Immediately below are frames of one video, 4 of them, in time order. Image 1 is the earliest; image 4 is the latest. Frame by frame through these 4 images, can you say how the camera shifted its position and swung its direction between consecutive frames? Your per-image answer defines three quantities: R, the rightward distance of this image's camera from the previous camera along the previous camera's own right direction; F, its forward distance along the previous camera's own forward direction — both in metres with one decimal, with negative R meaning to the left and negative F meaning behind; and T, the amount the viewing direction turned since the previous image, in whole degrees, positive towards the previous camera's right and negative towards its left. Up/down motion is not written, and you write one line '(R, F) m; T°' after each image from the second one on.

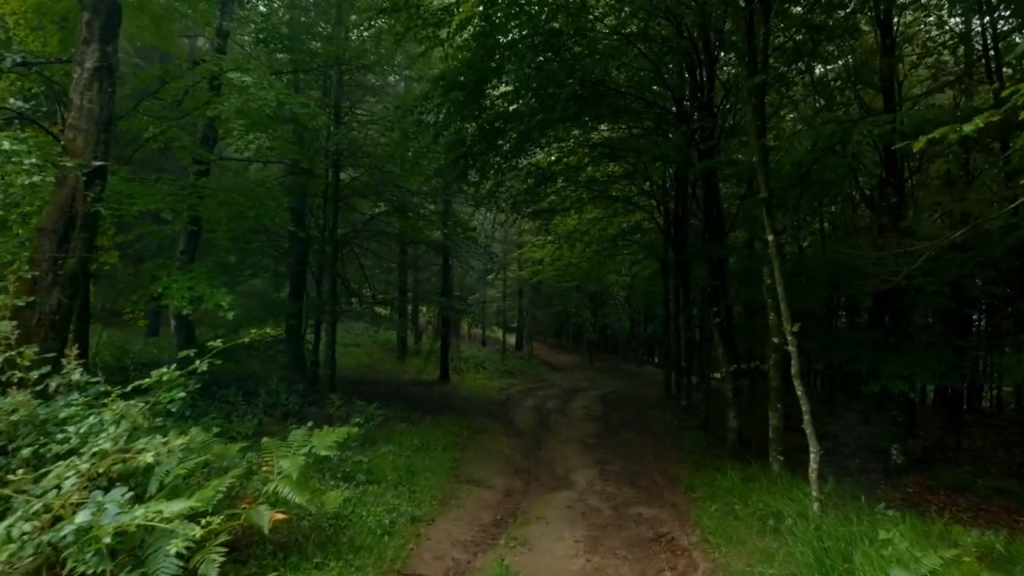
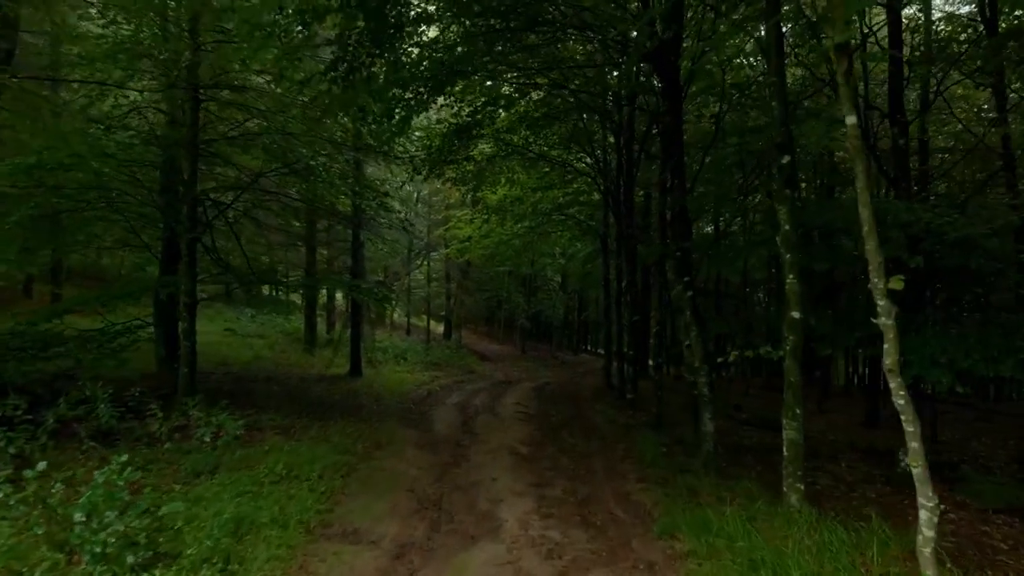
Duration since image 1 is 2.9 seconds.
(+0.4, +3.2) m; +6°
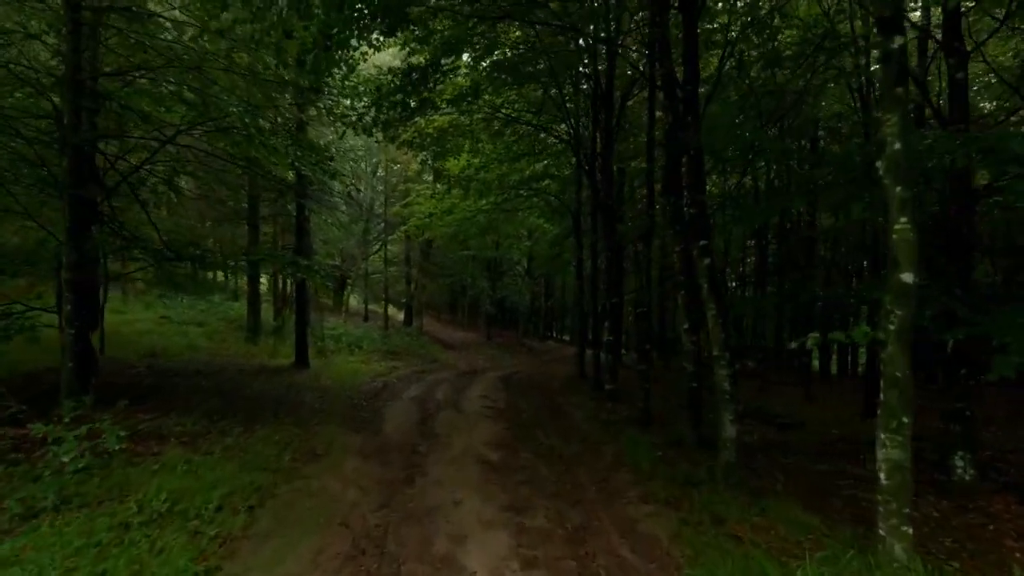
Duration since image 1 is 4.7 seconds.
(0.0, +2.1) m; +3°
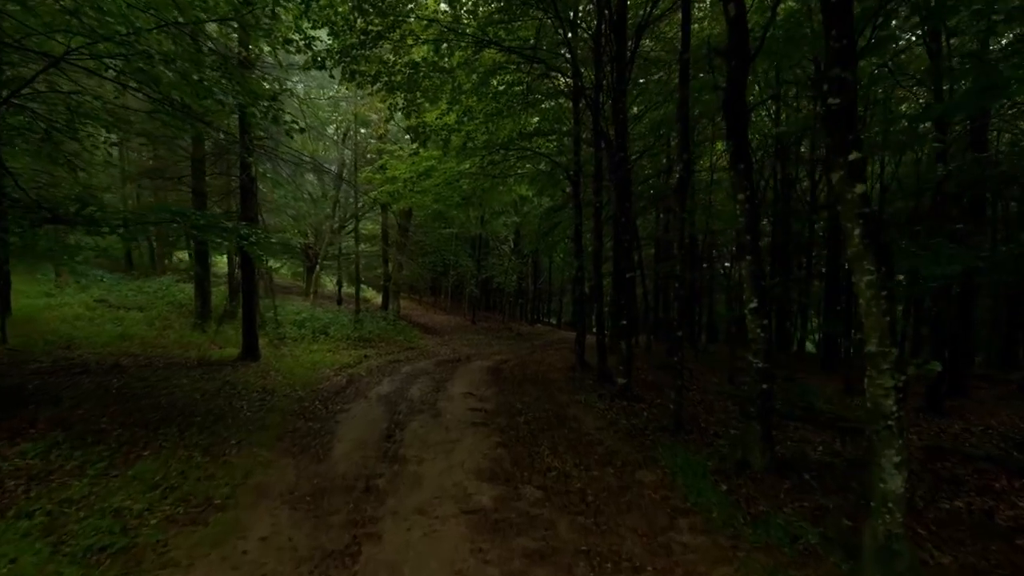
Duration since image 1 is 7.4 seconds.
(-0.2, +3.1) m; +1°
